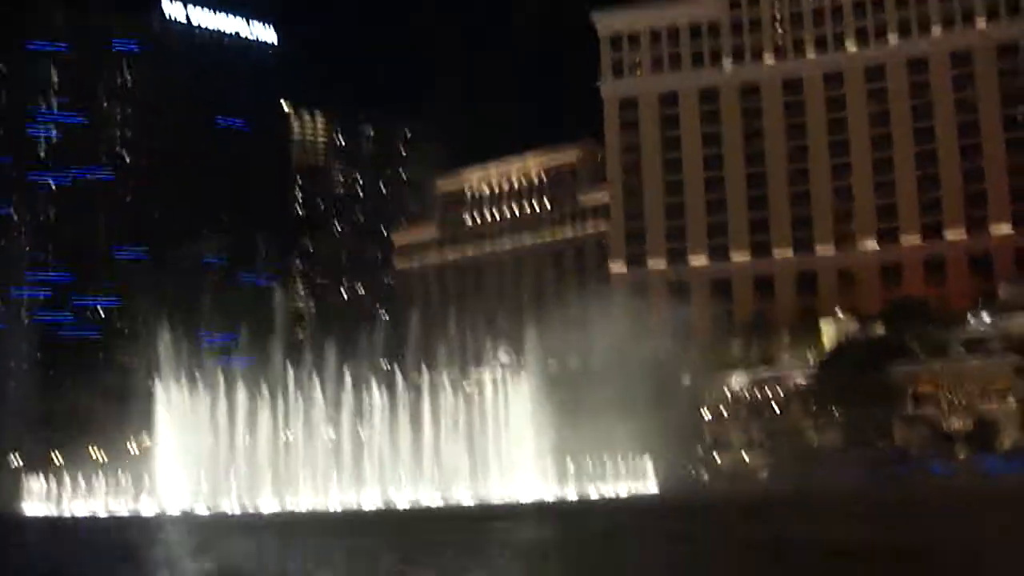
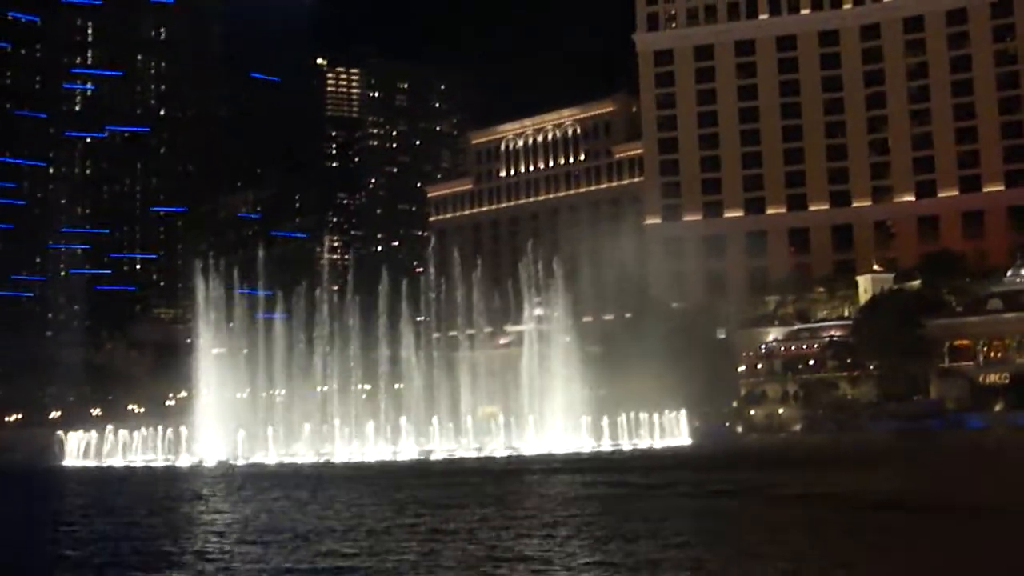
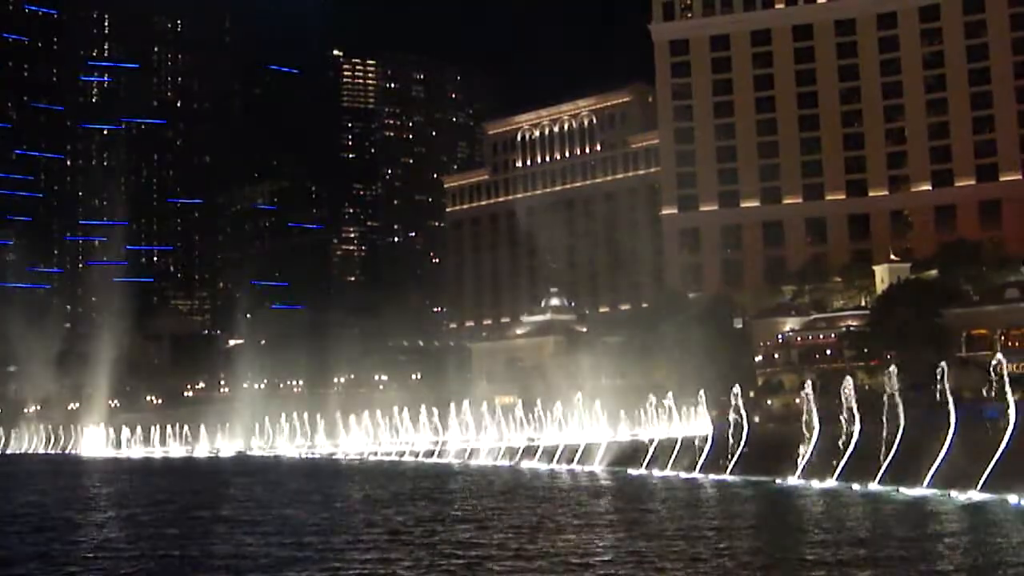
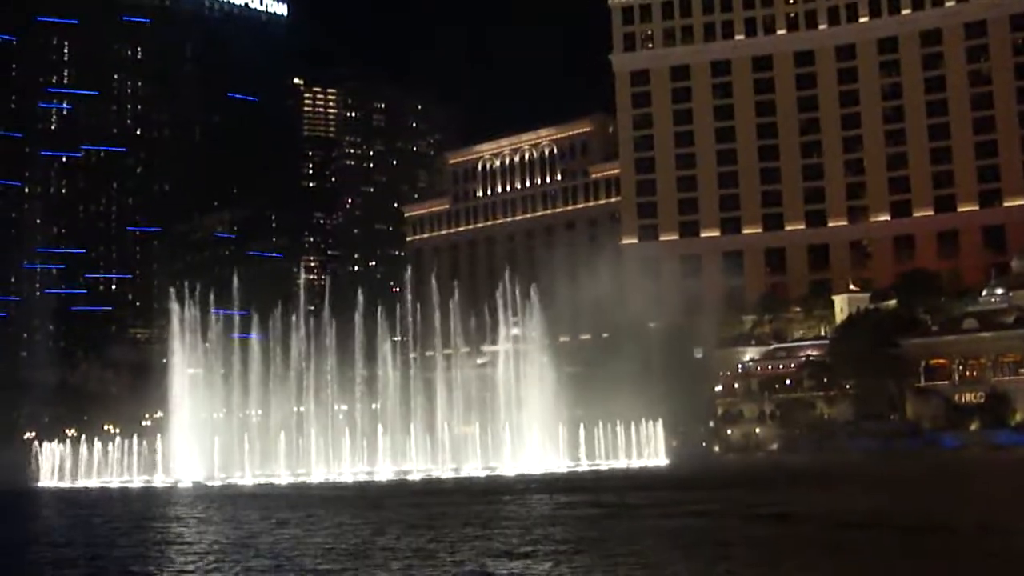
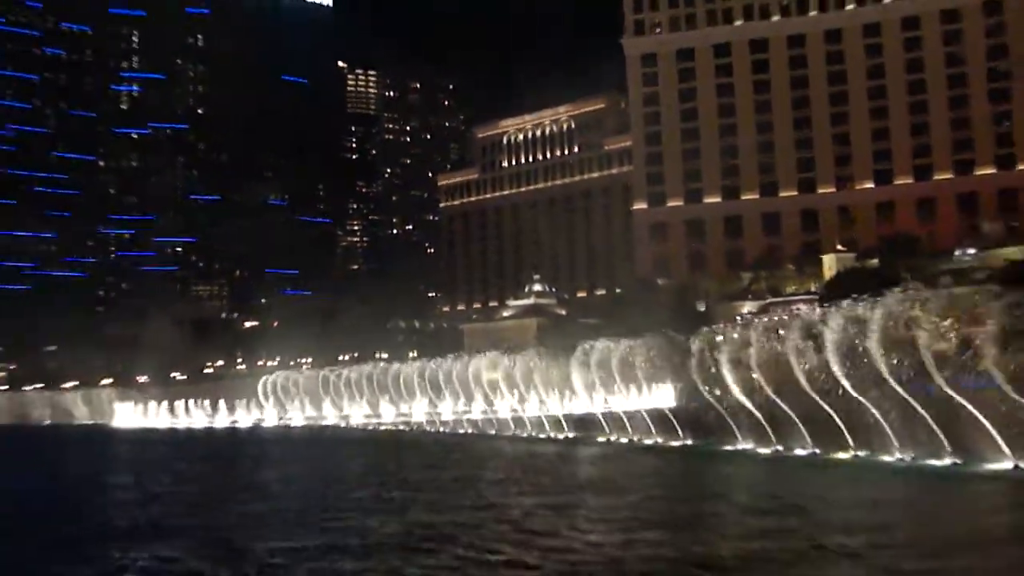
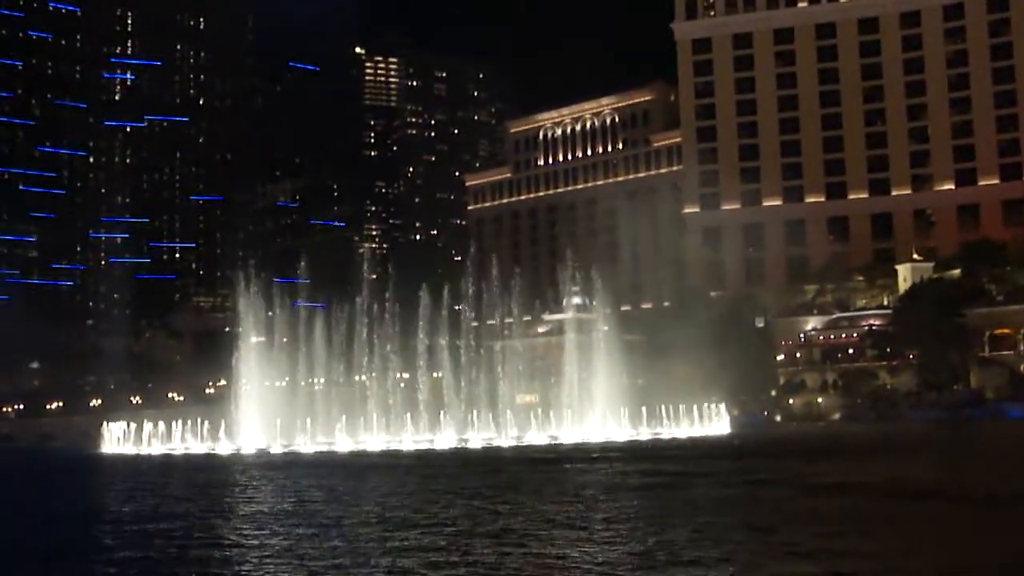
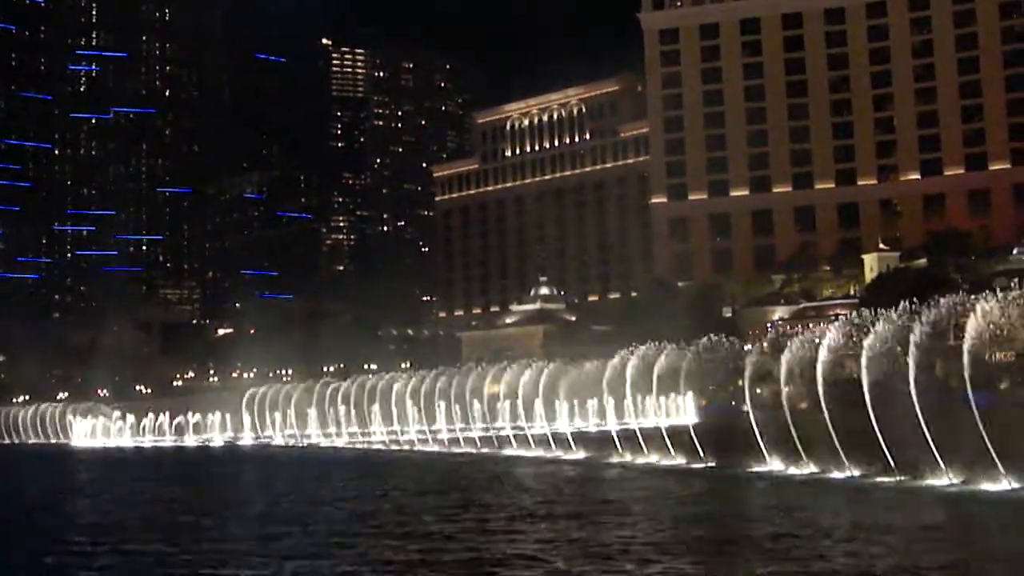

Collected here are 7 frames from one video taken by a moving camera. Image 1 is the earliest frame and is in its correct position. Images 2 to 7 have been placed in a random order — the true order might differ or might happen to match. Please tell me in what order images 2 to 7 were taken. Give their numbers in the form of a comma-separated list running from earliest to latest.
4, 2, 6, 3, 7, 5
